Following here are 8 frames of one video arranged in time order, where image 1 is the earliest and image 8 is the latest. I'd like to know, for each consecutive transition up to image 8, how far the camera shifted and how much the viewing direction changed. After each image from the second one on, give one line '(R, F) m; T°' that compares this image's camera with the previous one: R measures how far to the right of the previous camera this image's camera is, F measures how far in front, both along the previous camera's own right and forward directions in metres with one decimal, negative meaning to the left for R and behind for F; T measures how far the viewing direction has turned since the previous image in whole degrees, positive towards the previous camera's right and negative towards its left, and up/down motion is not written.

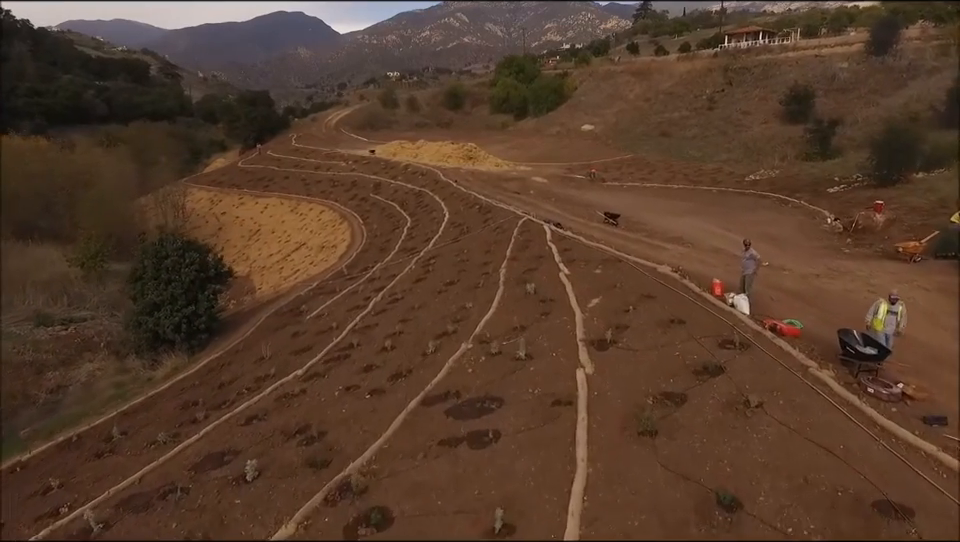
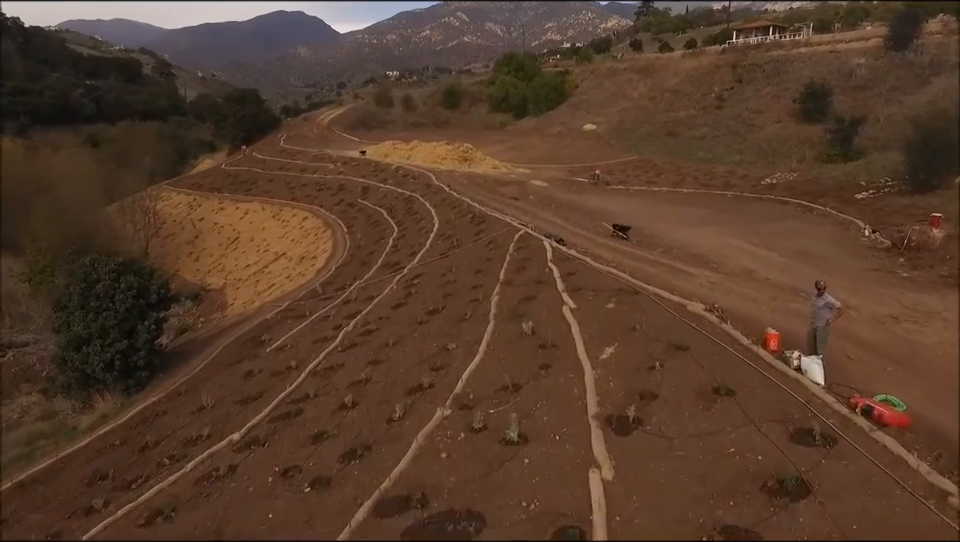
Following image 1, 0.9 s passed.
(+0.2, +2.0) m; 0°
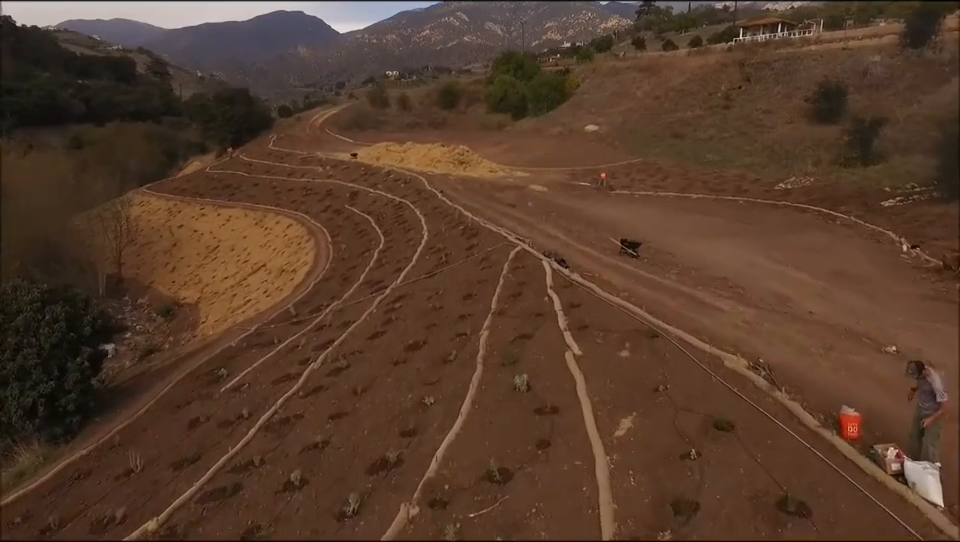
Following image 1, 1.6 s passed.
(+0.2, +1.6) m; 0°
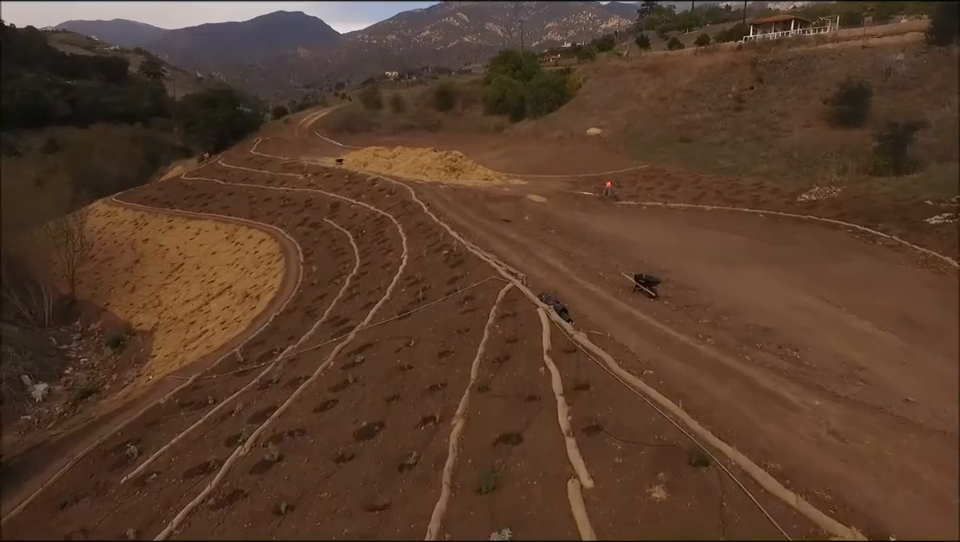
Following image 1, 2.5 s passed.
(+0.3, +2.3) m; 0°
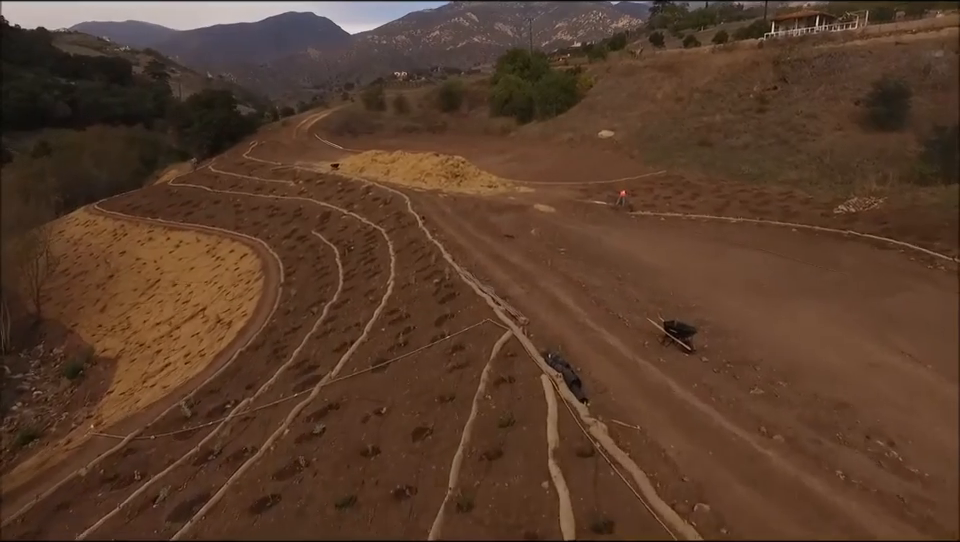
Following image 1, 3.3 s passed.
(+0.3, +2.0) m; -1°
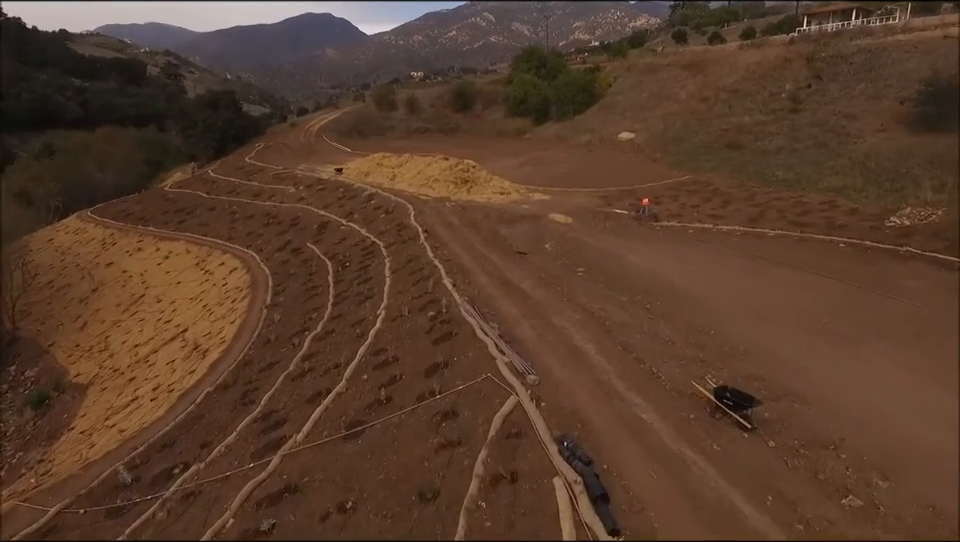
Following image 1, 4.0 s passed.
(+0.2, +1.8) m; -2°
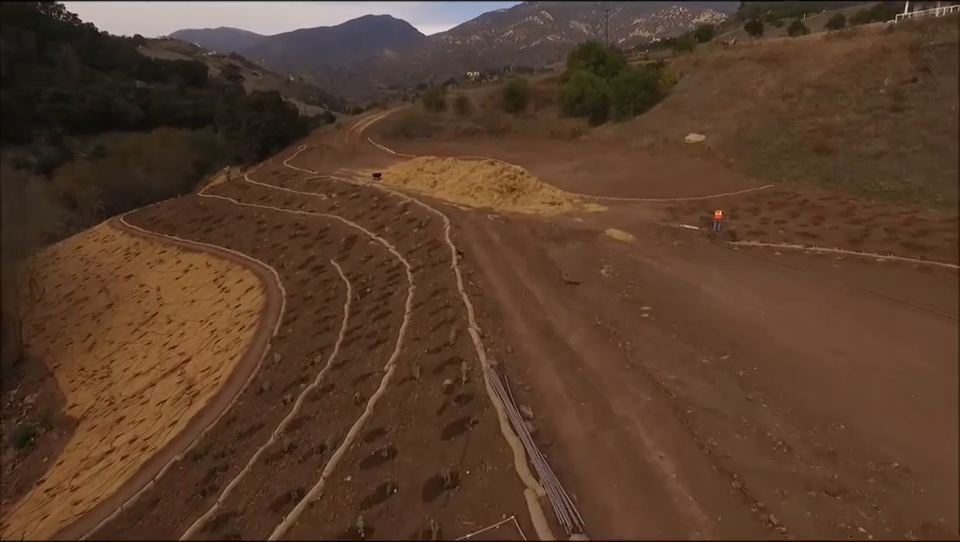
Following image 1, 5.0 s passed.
(+0.2, +2.5) m; -5°
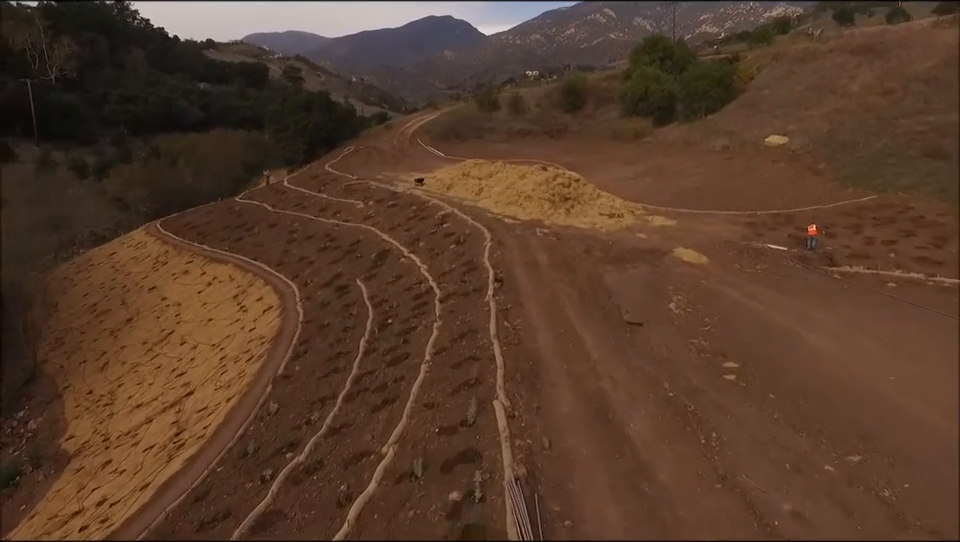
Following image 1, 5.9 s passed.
(+0.3, +2.3) m; -5°
